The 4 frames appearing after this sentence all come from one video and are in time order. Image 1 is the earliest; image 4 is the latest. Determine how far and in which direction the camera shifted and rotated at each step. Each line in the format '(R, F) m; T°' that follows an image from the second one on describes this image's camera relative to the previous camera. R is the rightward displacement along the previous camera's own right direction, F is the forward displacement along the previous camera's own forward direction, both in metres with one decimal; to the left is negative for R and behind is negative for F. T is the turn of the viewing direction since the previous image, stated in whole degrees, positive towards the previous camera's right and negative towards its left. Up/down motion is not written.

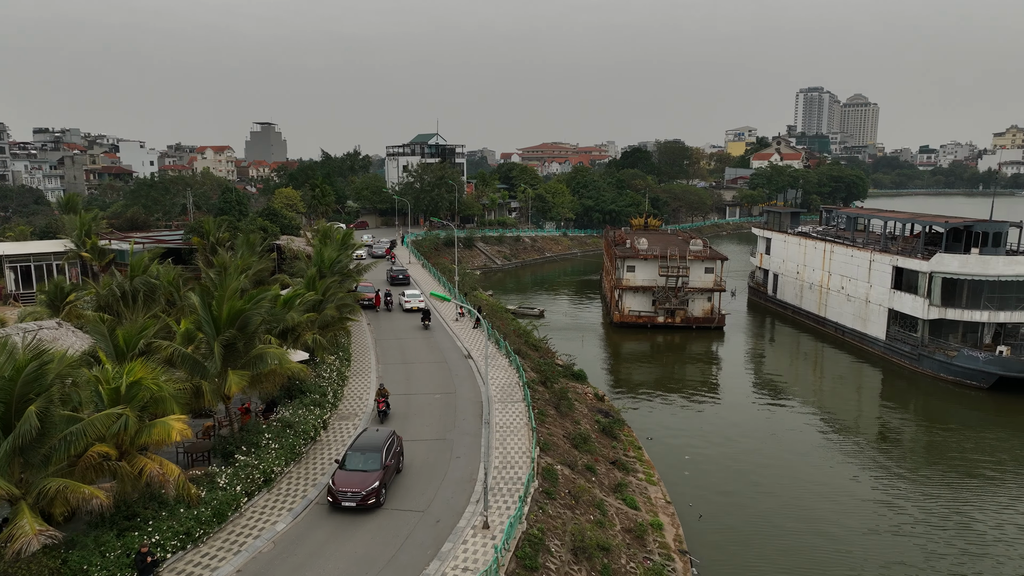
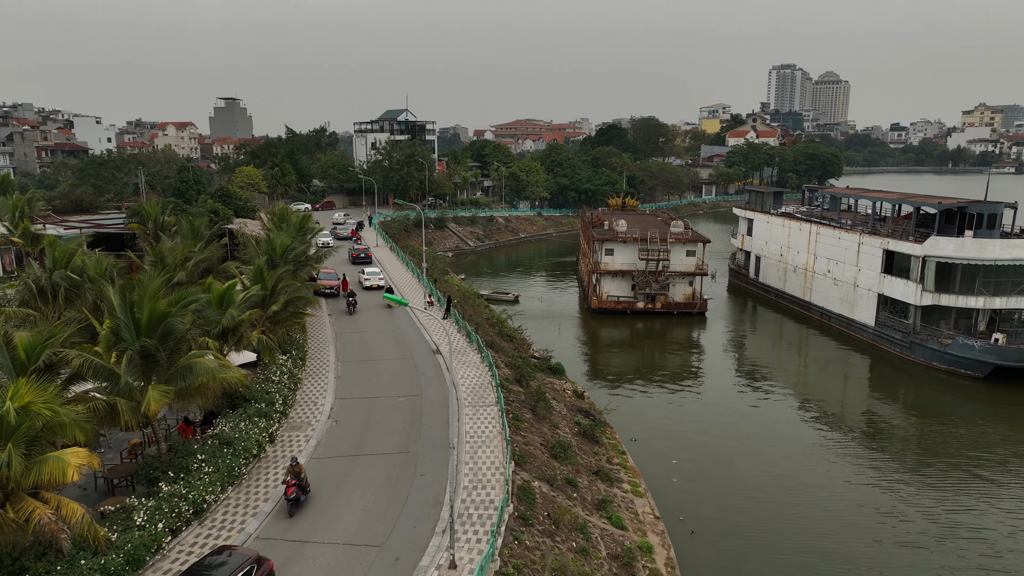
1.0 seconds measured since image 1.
(+0.1, +2.6) m; +2°
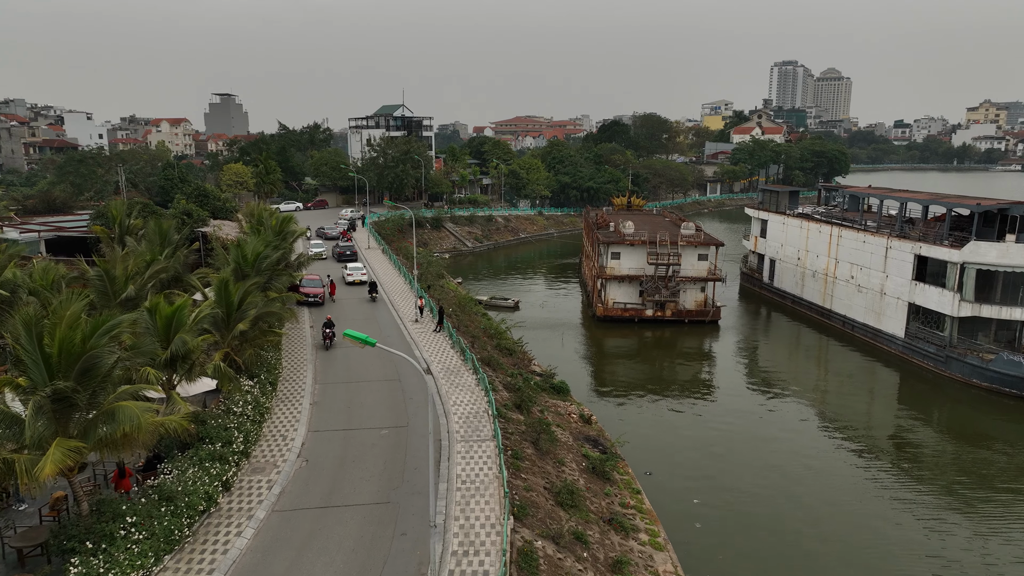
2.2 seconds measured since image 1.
(0.0, +3.2) m; 0°
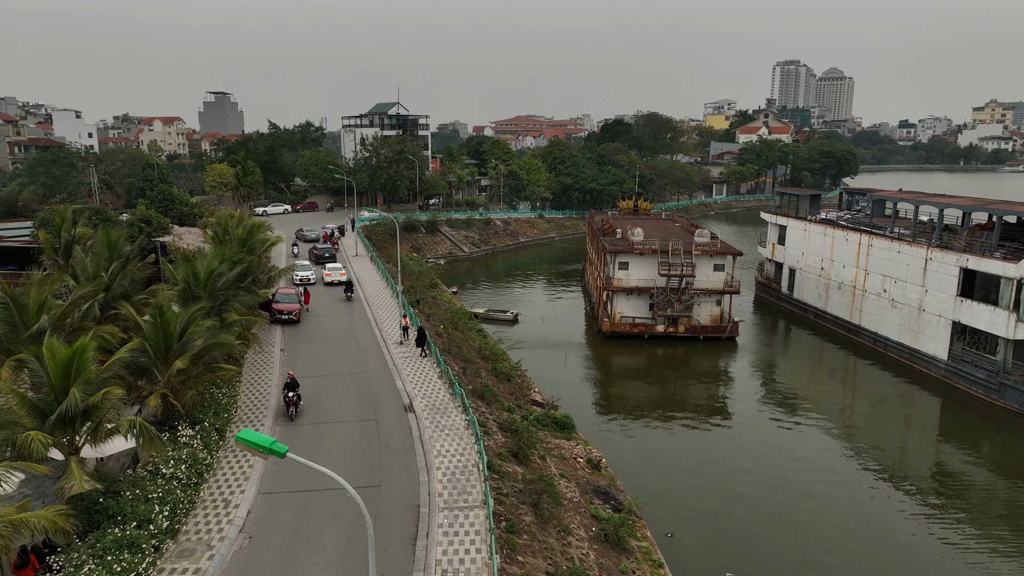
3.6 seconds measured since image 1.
(+0.1, +3.9) m; 0°
